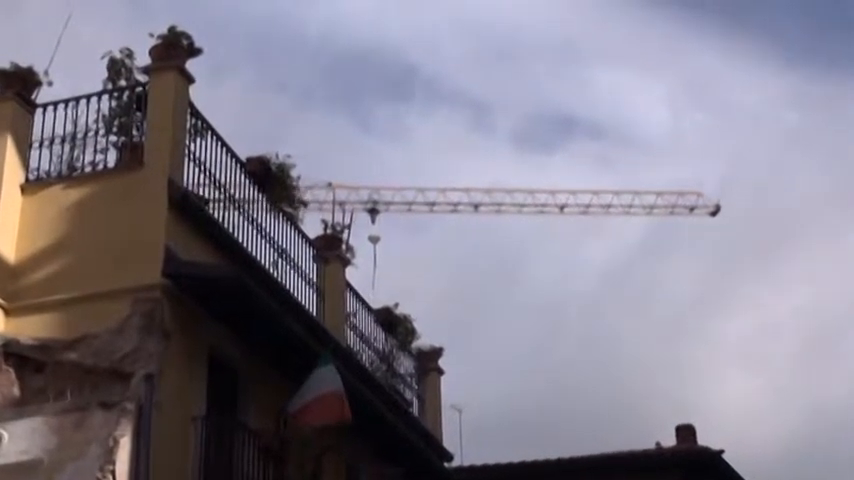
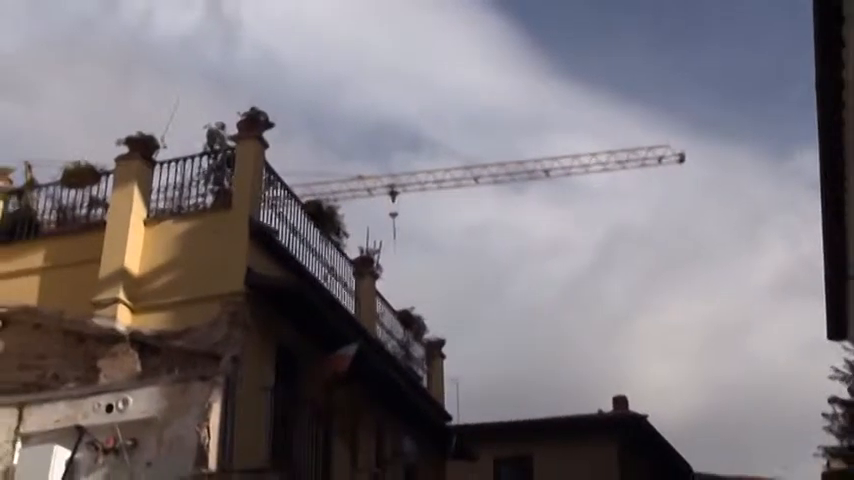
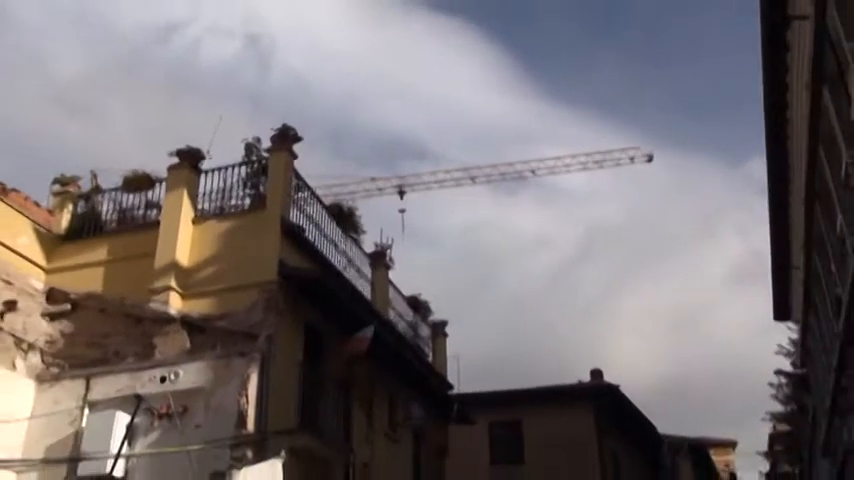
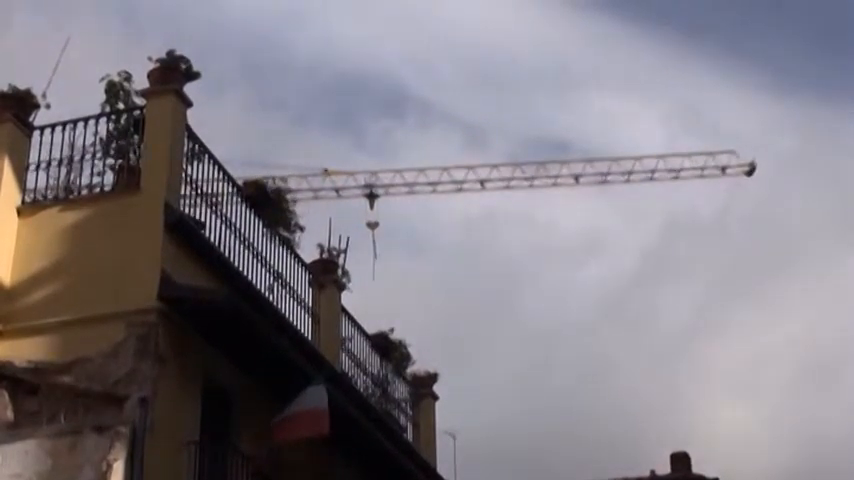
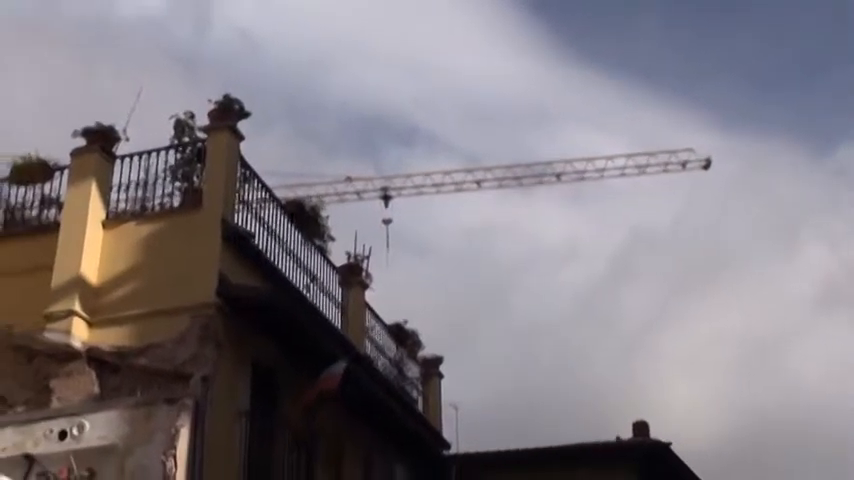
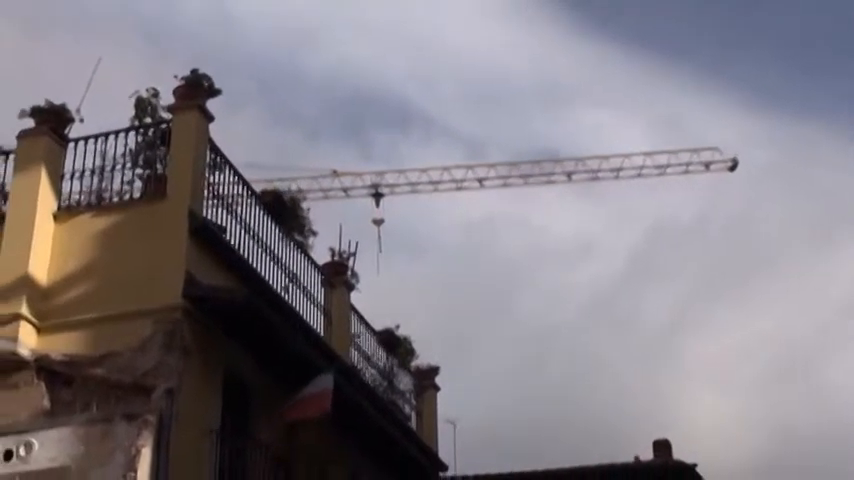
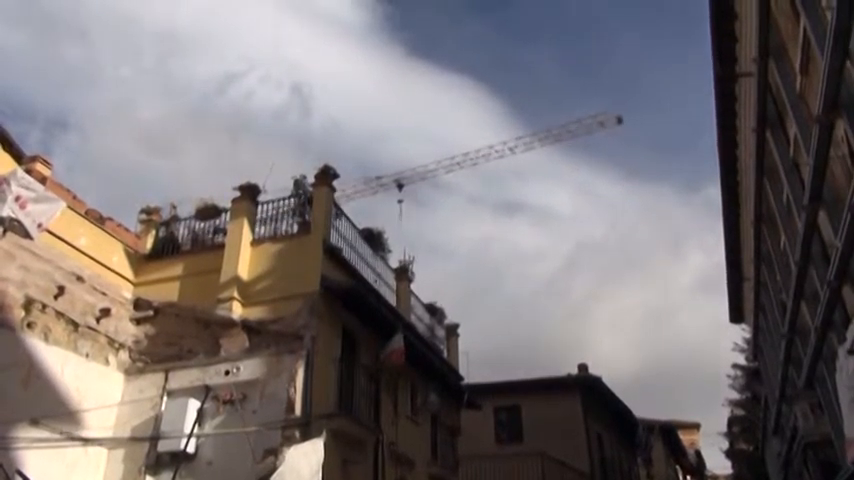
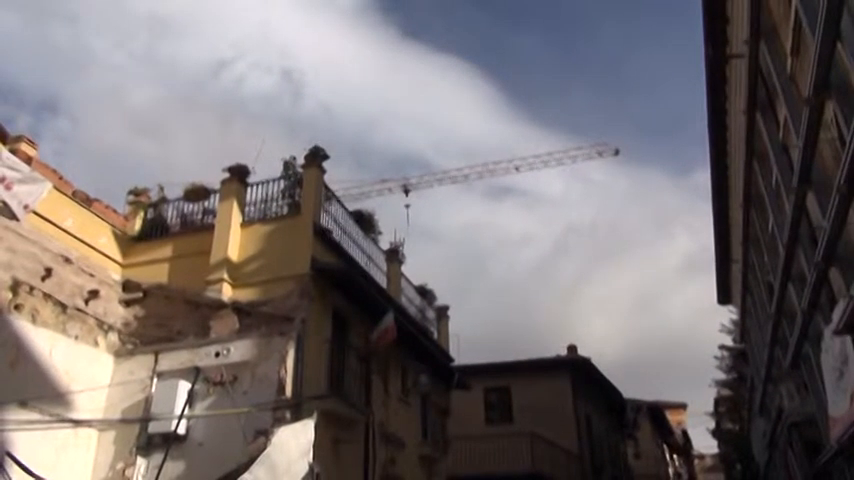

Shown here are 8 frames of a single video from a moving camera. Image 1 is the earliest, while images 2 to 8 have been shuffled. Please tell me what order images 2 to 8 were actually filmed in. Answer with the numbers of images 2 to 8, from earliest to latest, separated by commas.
4, 6, 5, 2, 3, 8, 7
